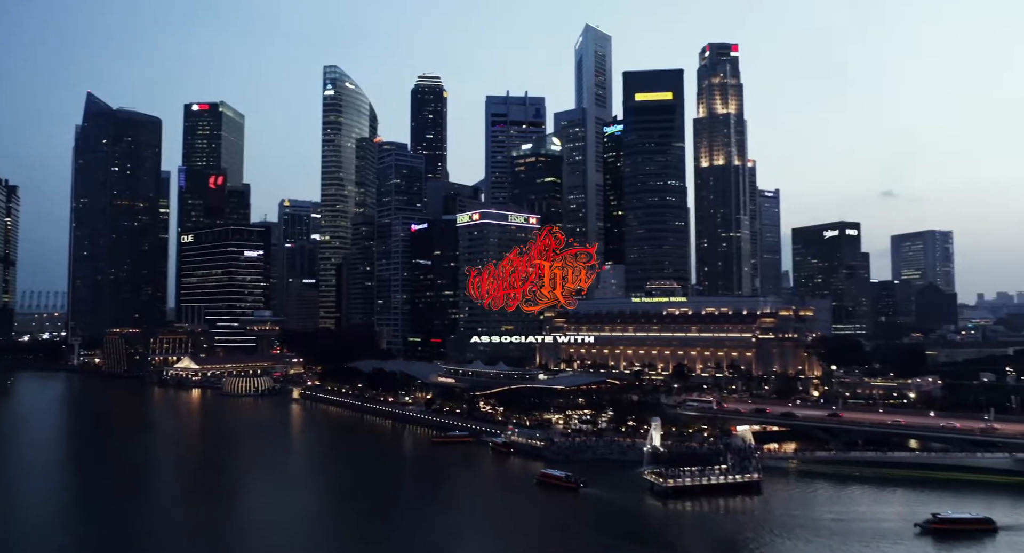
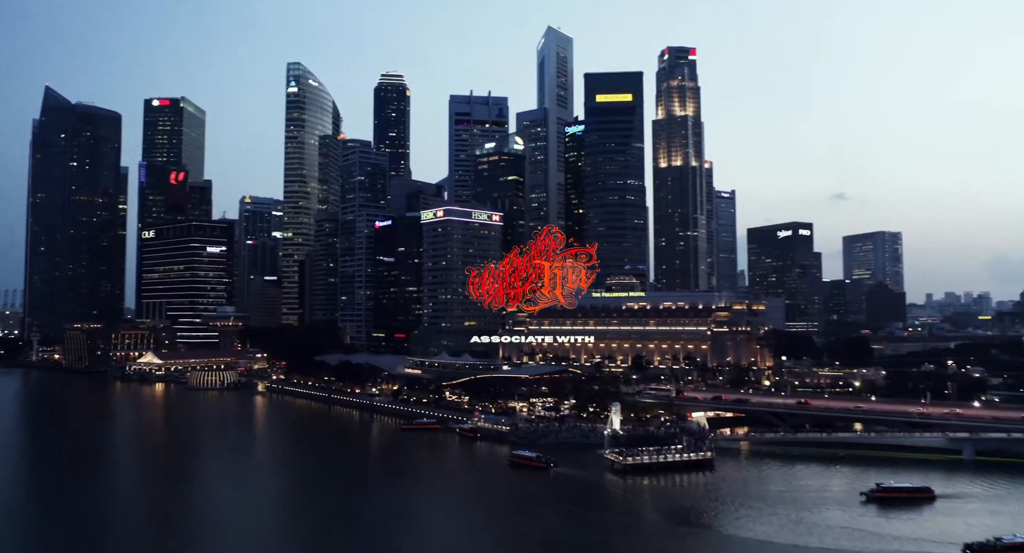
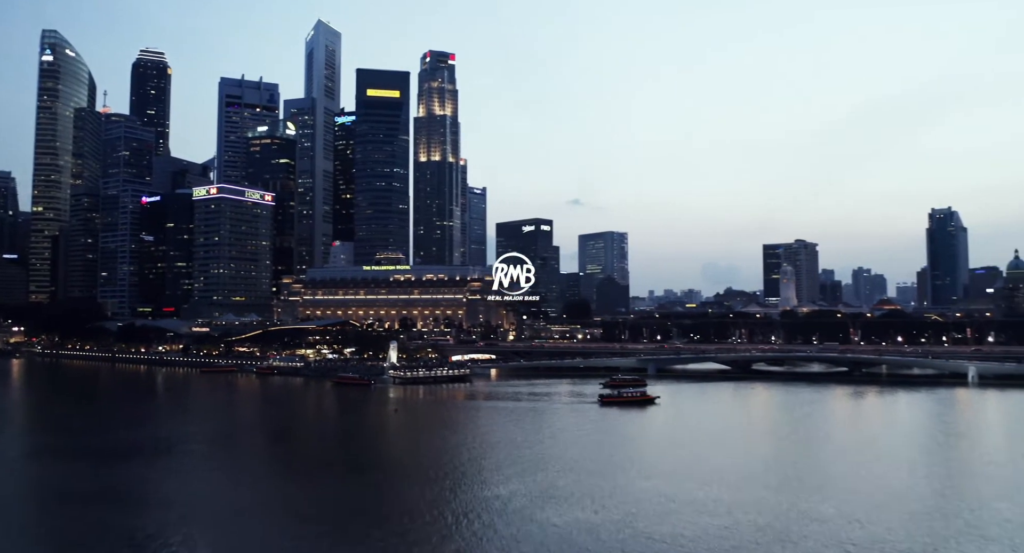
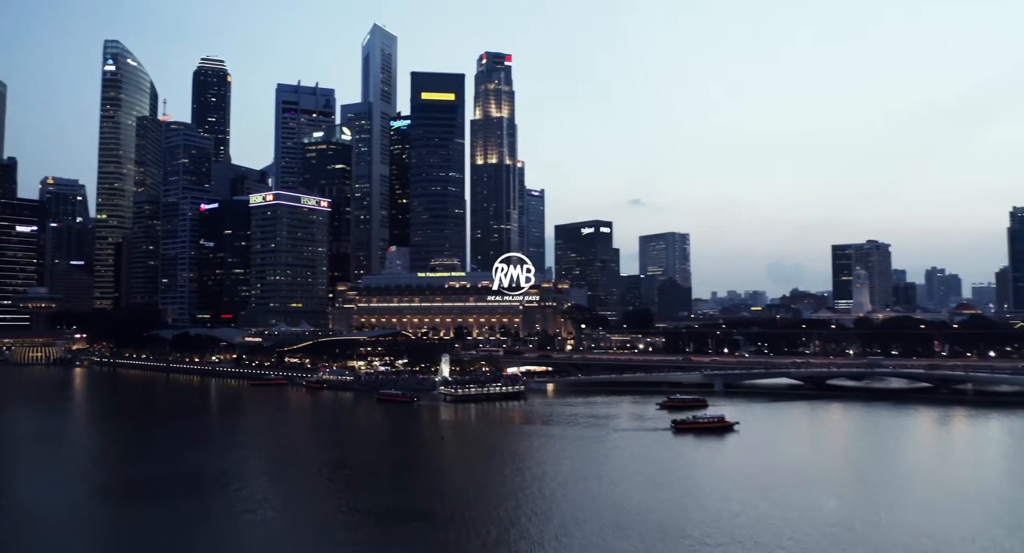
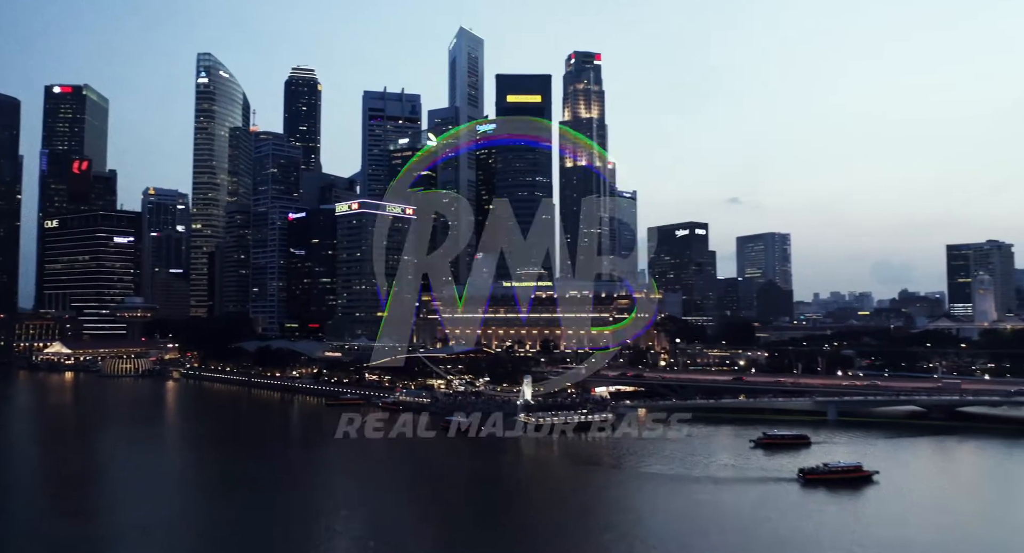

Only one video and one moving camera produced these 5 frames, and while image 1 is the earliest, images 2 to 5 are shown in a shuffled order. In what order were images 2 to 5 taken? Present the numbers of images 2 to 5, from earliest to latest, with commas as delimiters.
2, 5, 4, 3
